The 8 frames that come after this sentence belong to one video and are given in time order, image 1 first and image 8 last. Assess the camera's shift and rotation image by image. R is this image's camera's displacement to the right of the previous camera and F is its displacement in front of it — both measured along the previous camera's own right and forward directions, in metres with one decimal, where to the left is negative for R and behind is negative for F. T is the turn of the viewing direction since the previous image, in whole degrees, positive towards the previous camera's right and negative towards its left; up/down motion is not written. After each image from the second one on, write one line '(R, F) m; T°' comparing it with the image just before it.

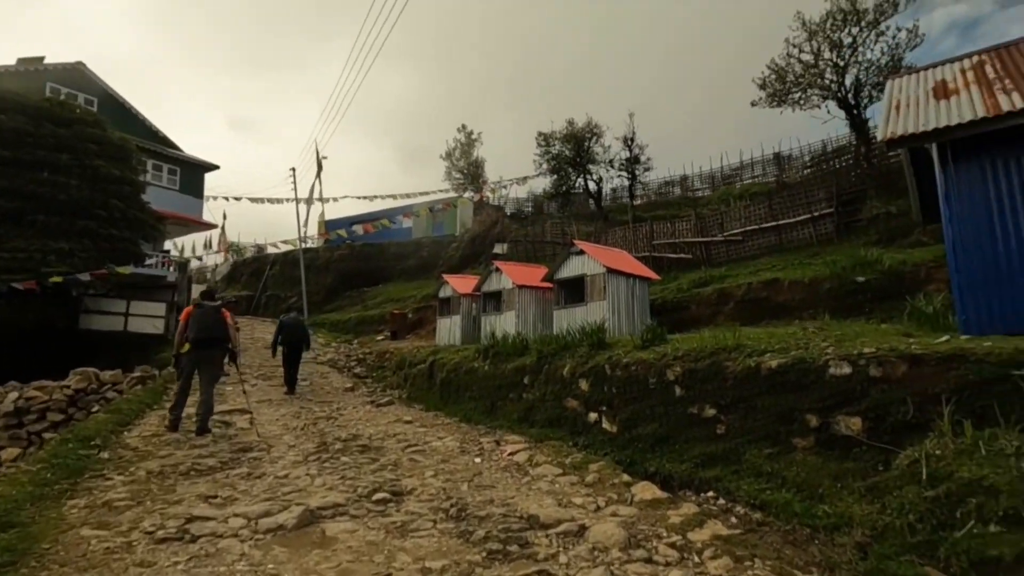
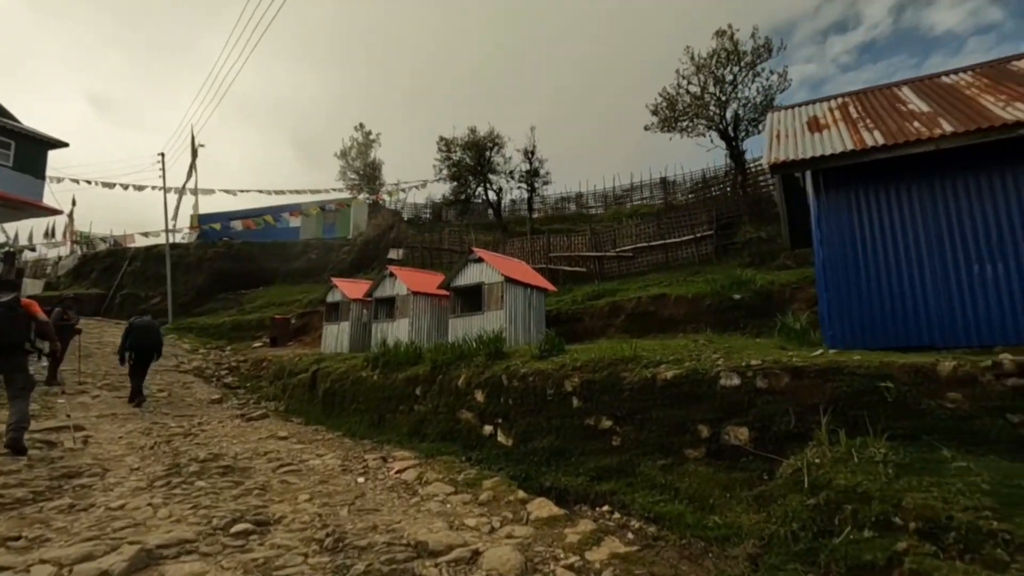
(0.0, +0.5) m; +11°
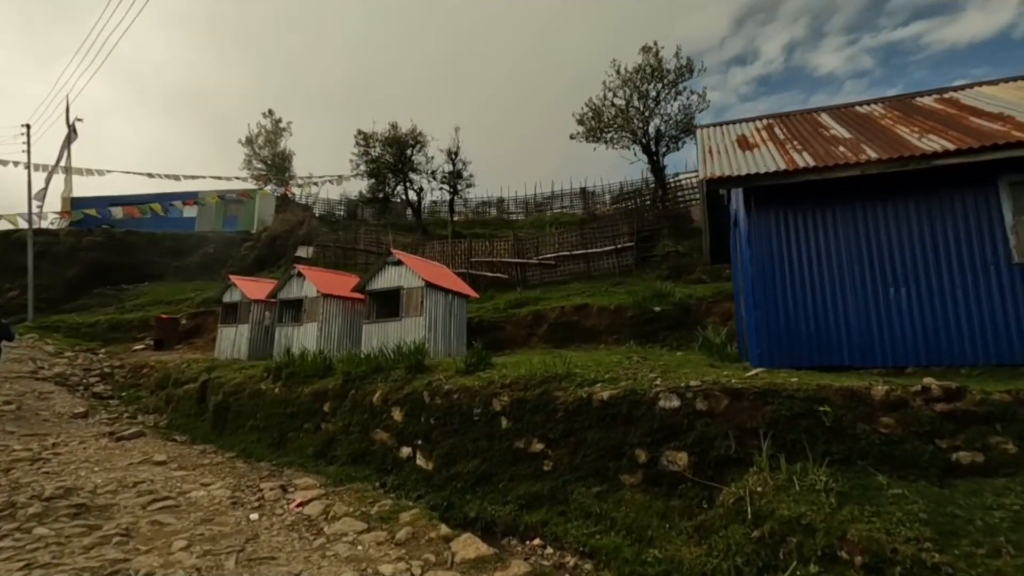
(-0.2, +0.7) m; +9°
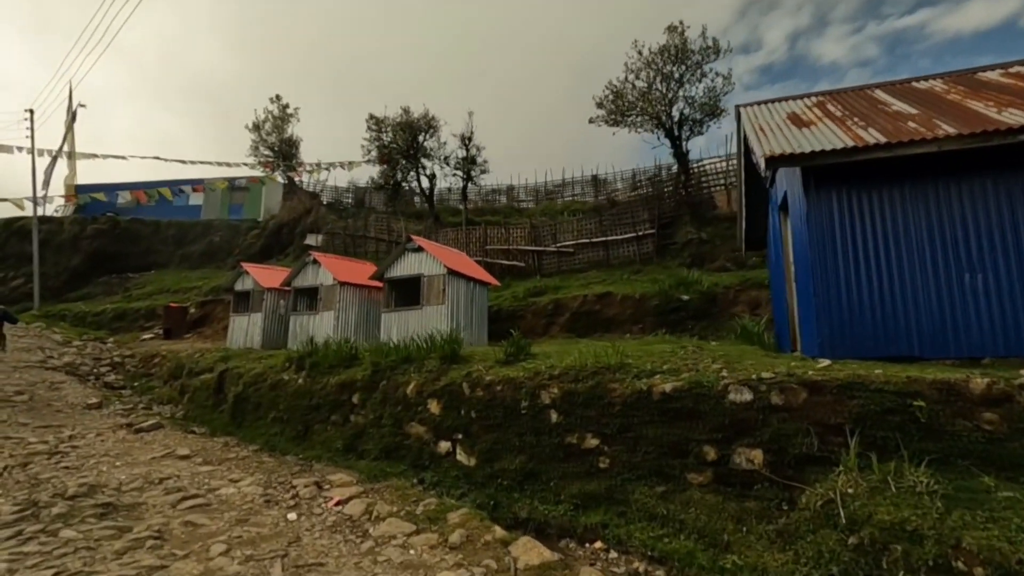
(-0.7, +0.5) m; 0°
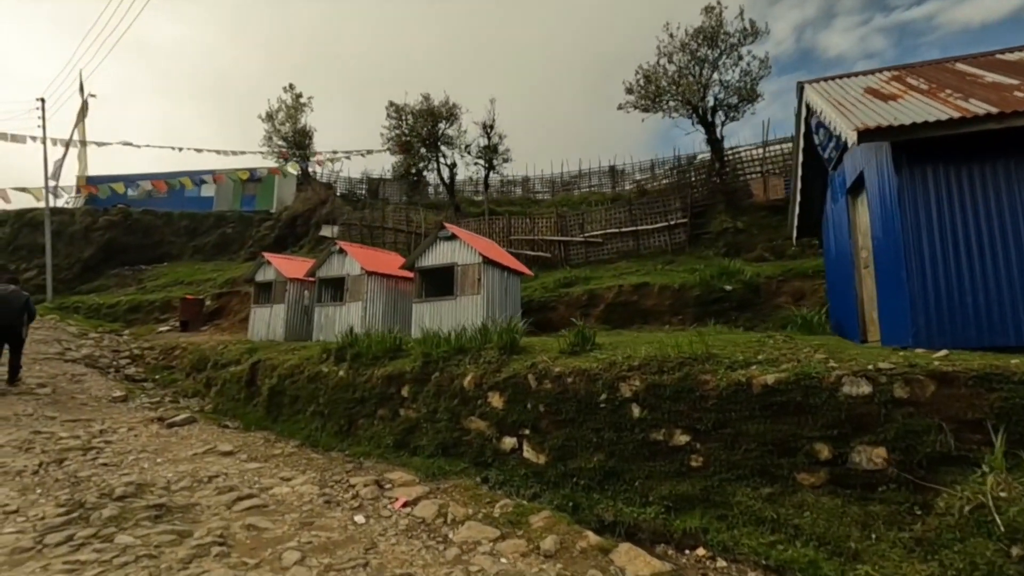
(-1.0, +0.6) m; 0°
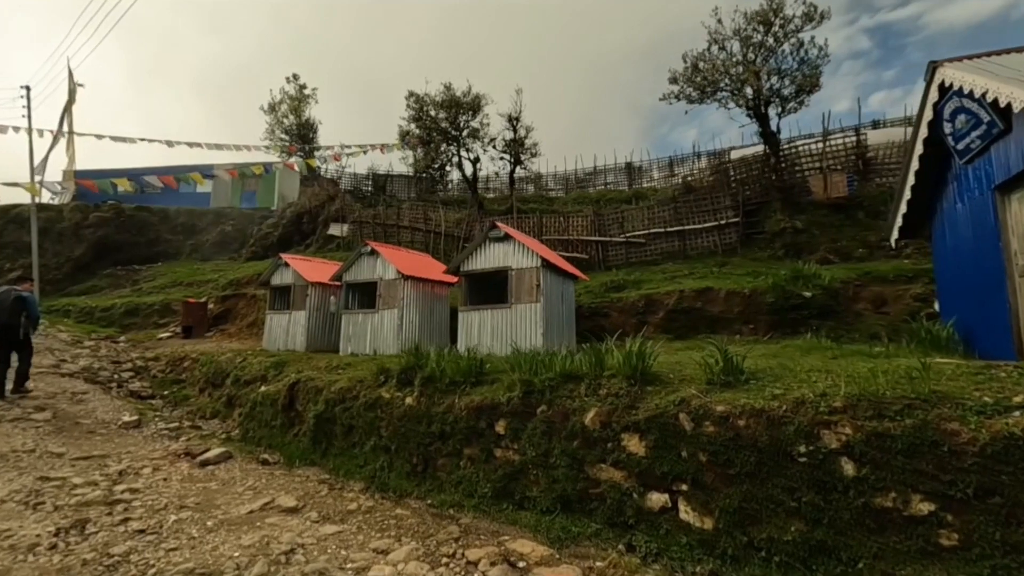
(-1.9, +1.6) m; +1°
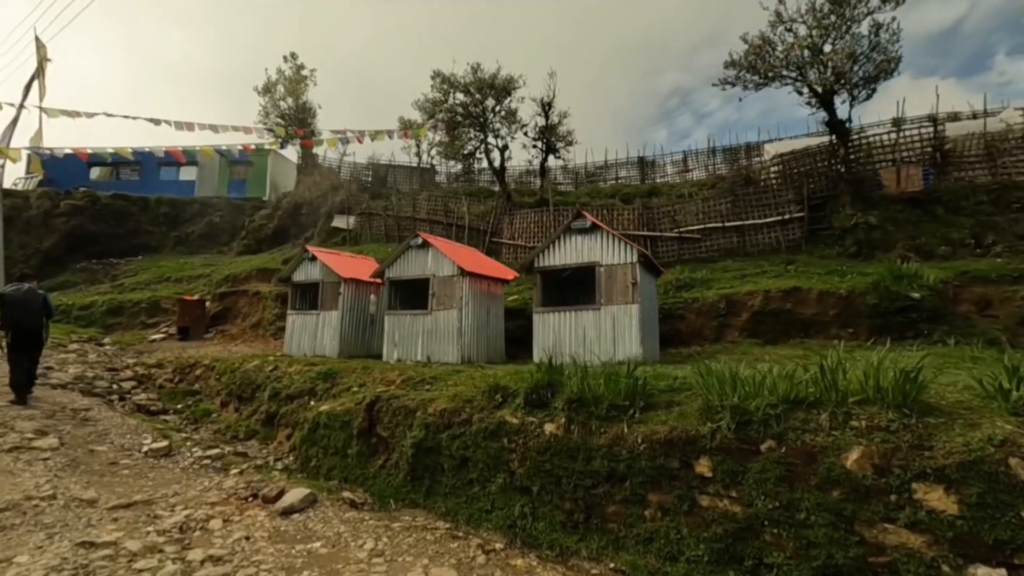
(-2.7, +1.9) m; +3°
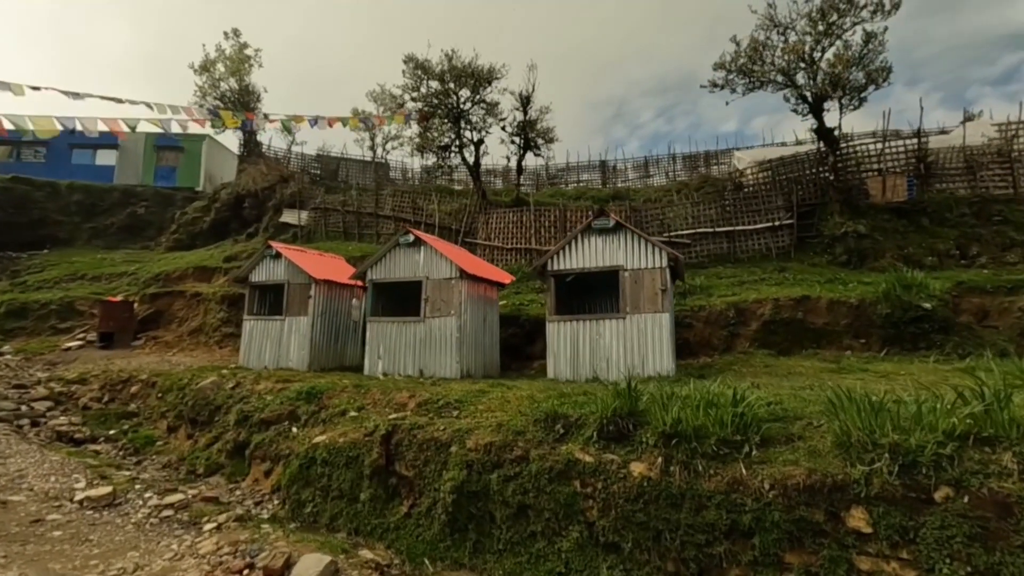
(-1.6, +1.5) m; +7°
